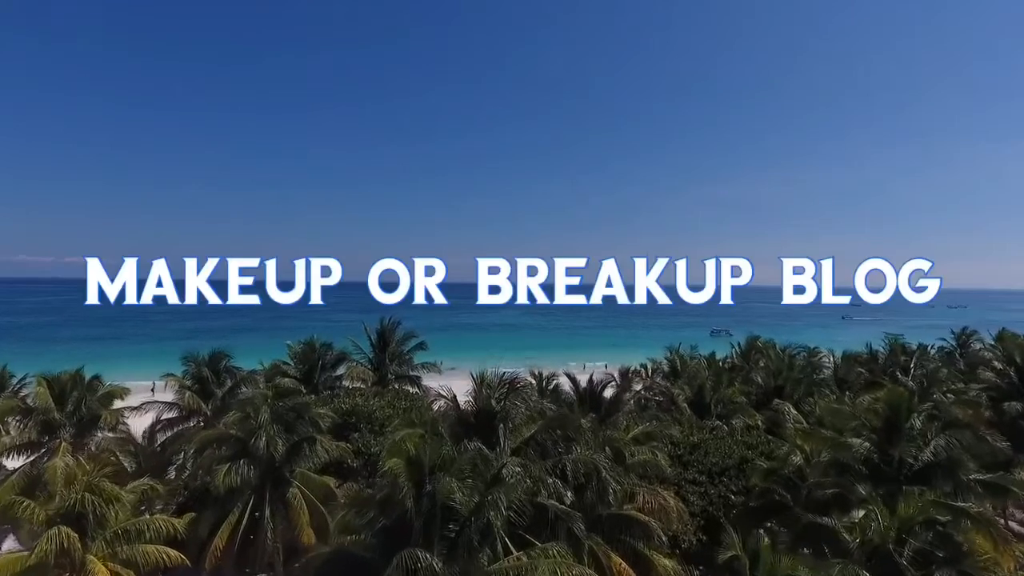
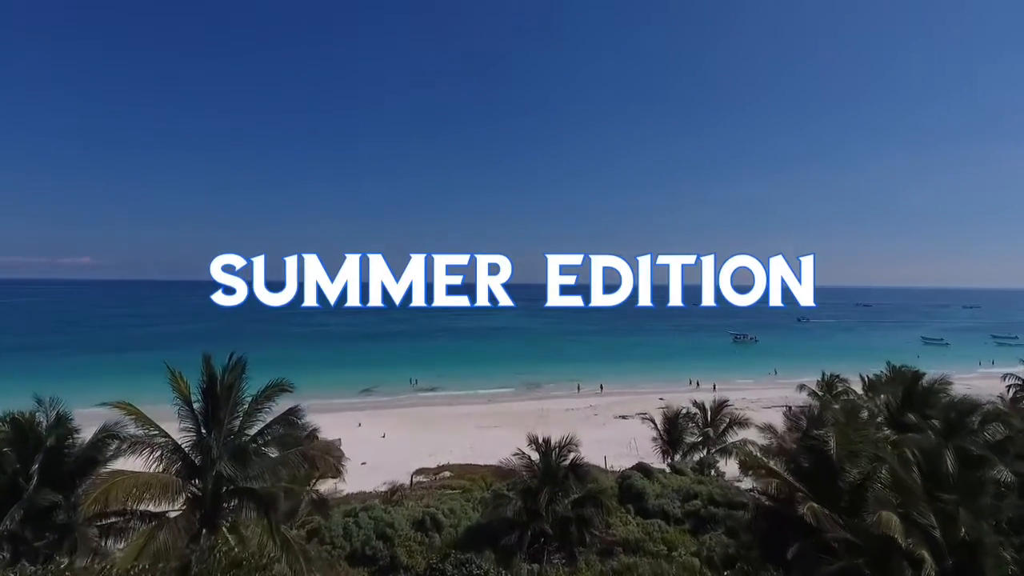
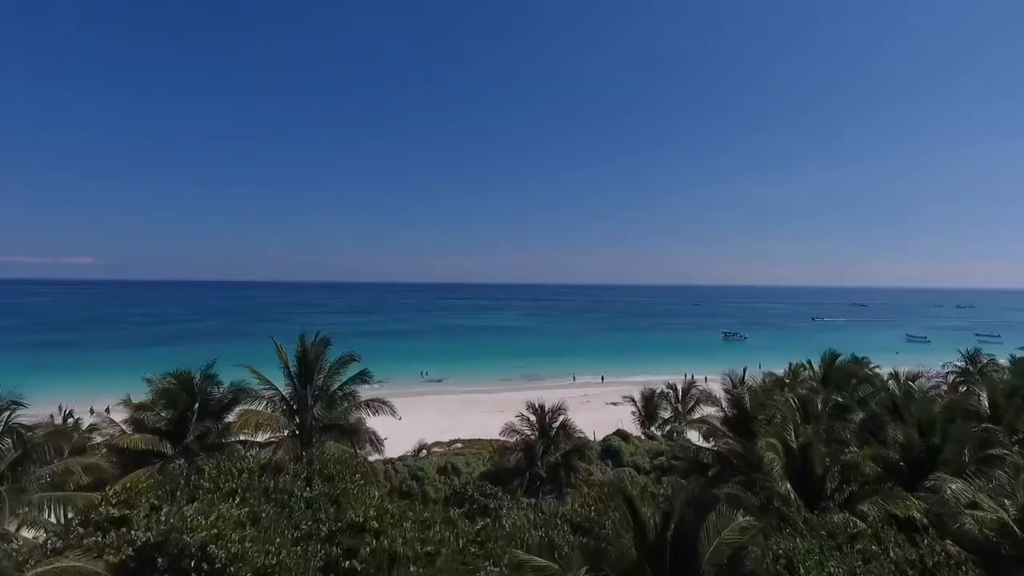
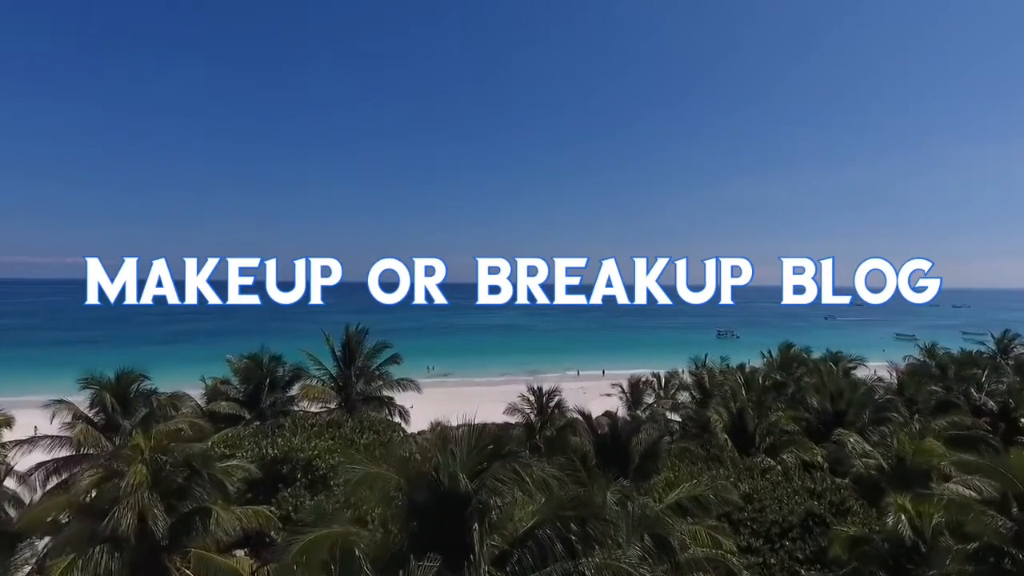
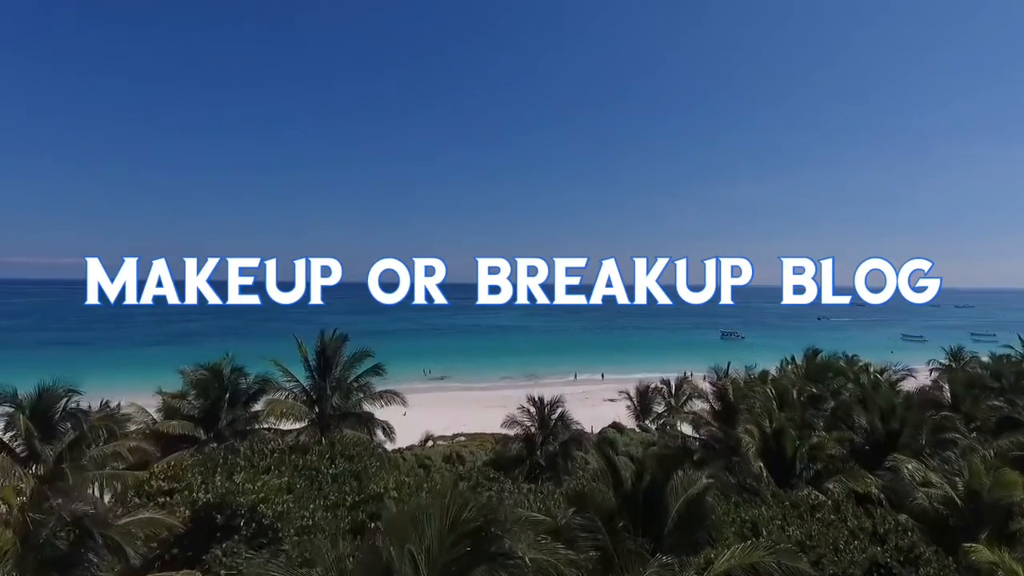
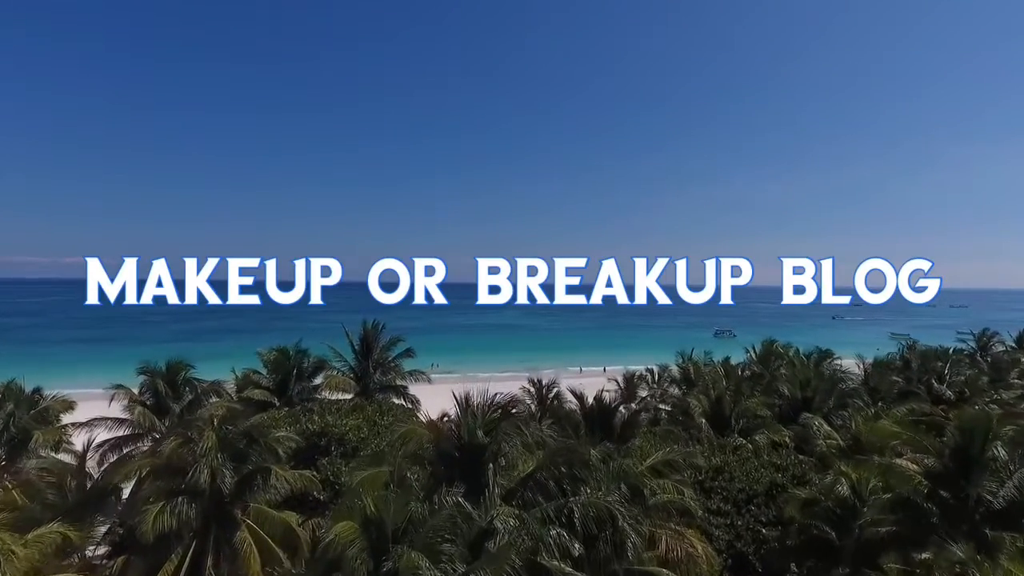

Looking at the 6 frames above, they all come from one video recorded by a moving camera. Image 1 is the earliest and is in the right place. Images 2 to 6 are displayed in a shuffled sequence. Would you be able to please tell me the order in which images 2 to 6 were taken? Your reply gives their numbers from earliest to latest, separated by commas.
6, 4, 5, 3, 2
